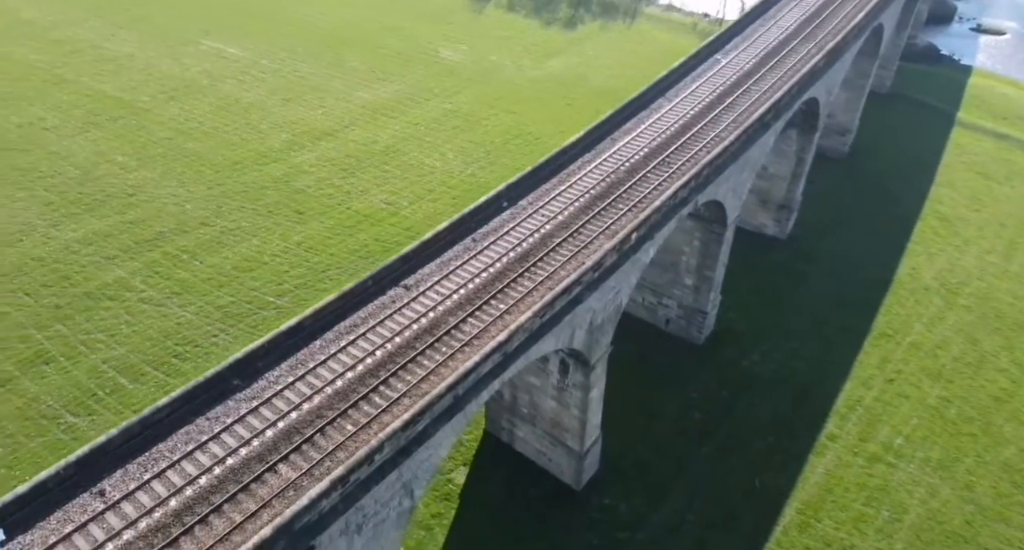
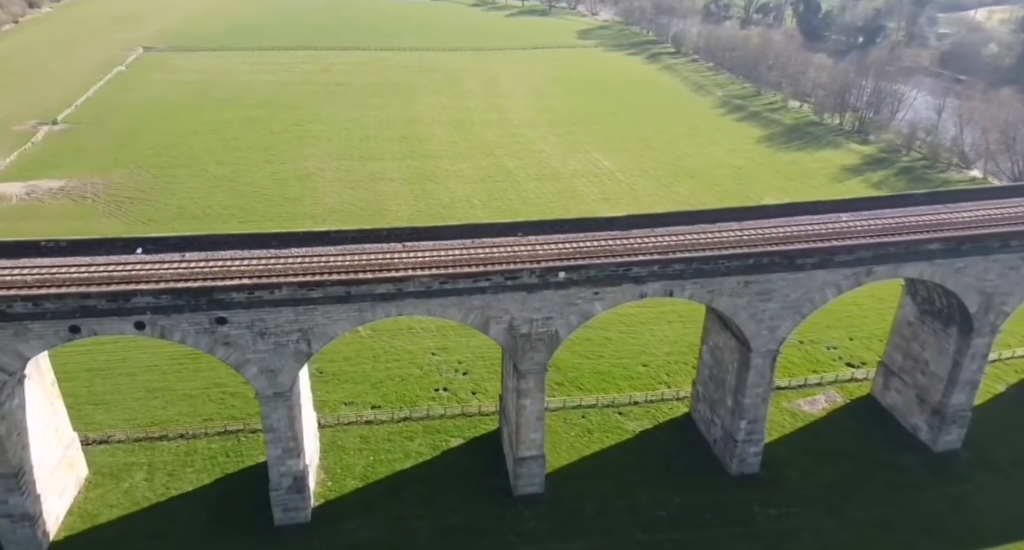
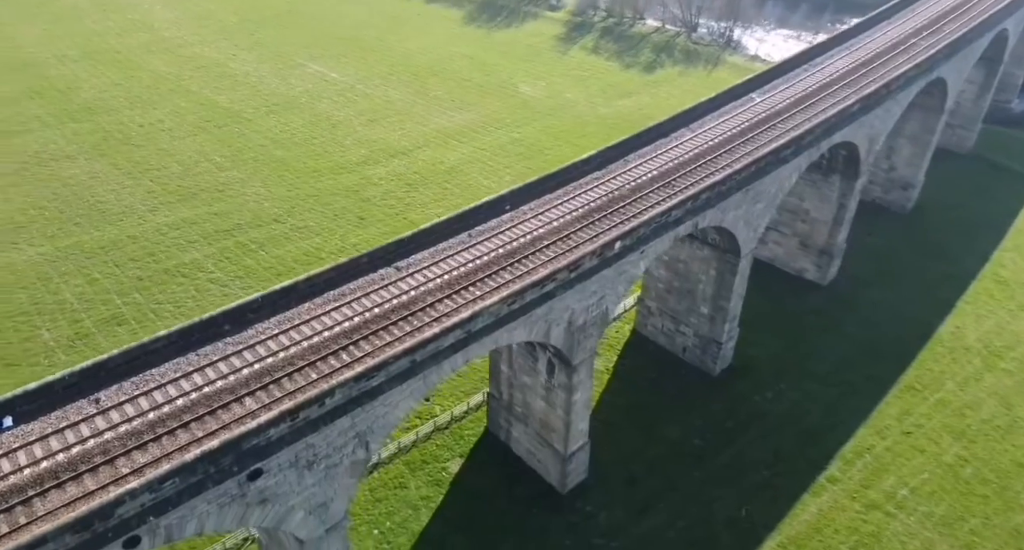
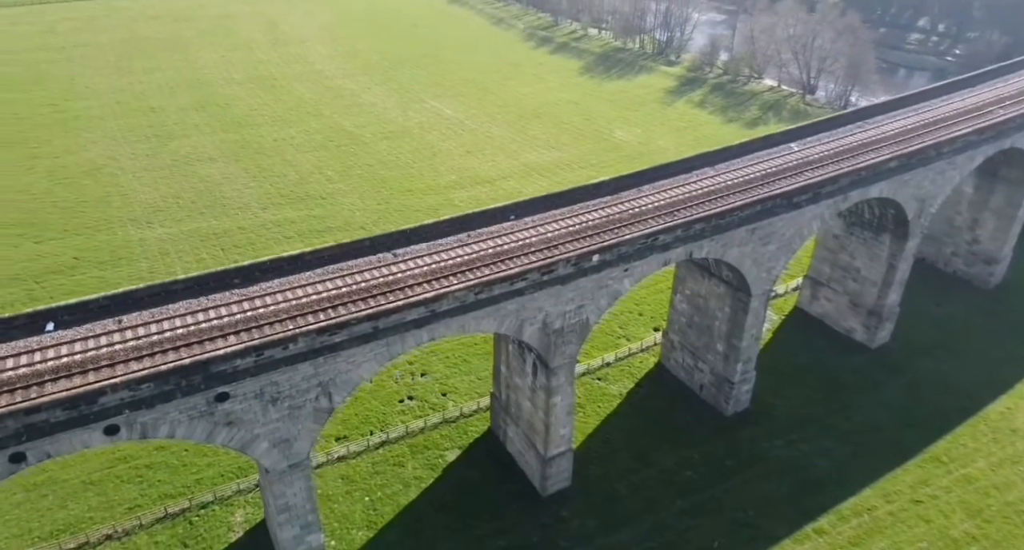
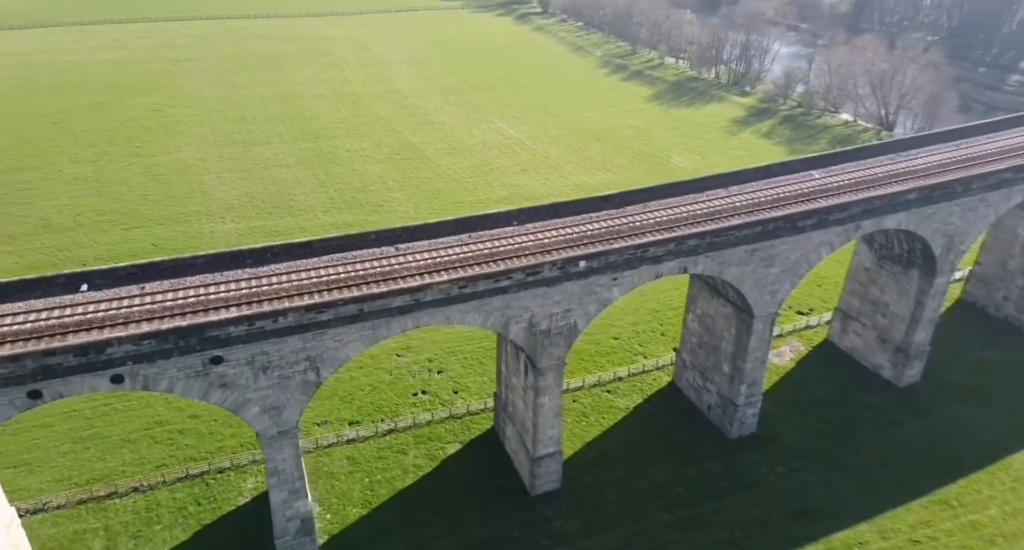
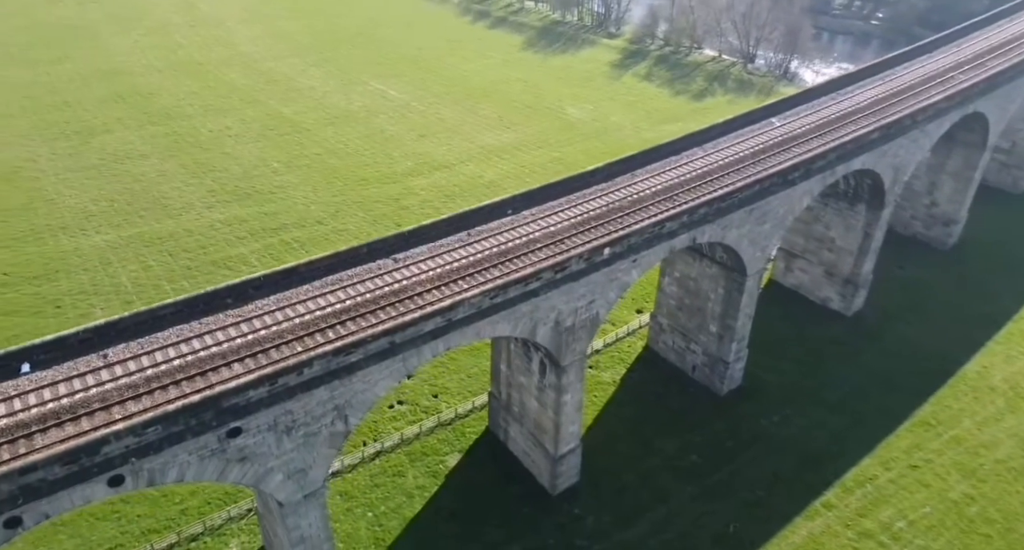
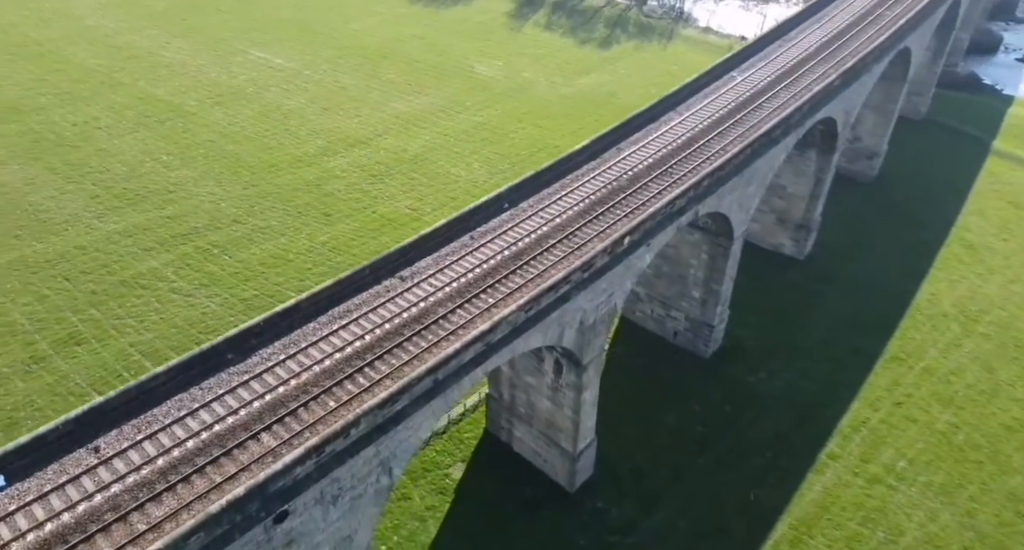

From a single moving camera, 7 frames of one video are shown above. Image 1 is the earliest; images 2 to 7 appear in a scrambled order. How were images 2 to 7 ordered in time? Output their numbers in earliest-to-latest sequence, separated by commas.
7, 3, 6, 4, 5, 2
